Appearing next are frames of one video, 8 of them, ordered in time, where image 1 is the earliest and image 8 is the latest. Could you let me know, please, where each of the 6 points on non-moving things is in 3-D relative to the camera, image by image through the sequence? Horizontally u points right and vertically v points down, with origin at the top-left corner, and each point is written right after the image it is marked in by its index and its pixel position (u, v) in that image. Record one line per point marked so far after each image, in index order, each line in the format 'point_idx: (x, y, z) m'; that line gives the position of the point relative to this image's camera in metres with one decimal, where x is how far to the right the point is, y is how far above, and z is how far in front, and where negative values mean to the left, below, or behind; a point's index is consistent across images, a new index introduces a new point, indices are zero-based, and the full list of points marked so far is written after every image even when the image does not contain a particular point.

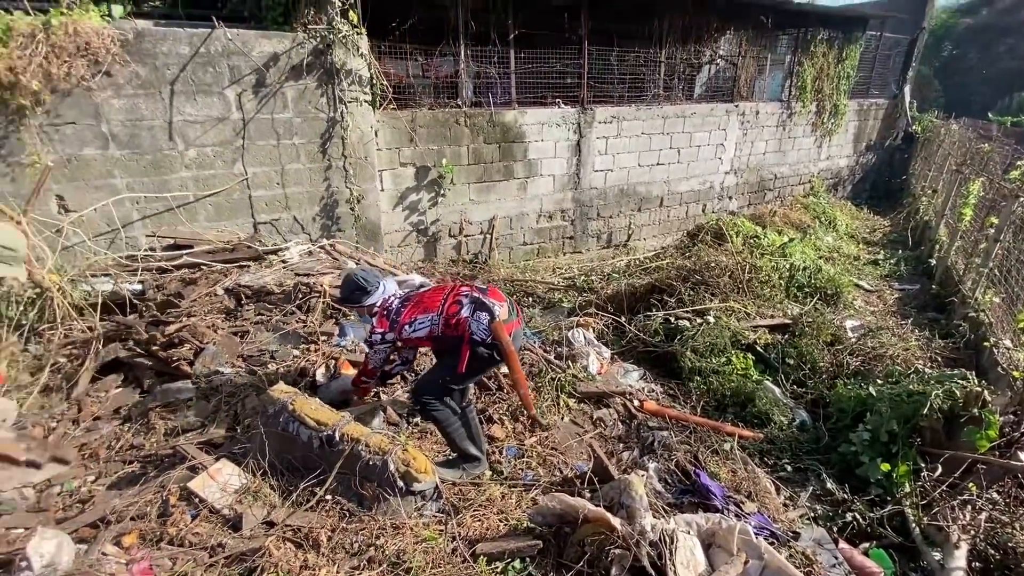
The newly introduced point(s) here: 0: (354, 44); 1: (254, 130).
0: (-1.8, +2.8, +5.6) m
1: (-2.8, +1.7, +5.3) m
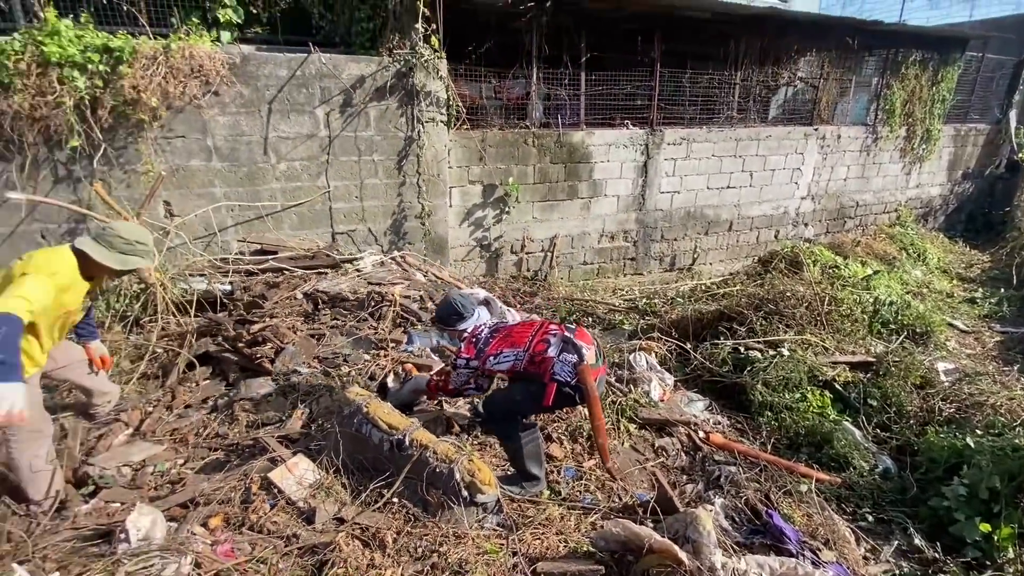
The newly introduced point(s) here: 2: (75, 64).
0: (-0.9, +2.7, +5.9) m
1: (-2.0, +1.7, +5.7) m
2: (-4.0, +2.1, +4.4) m
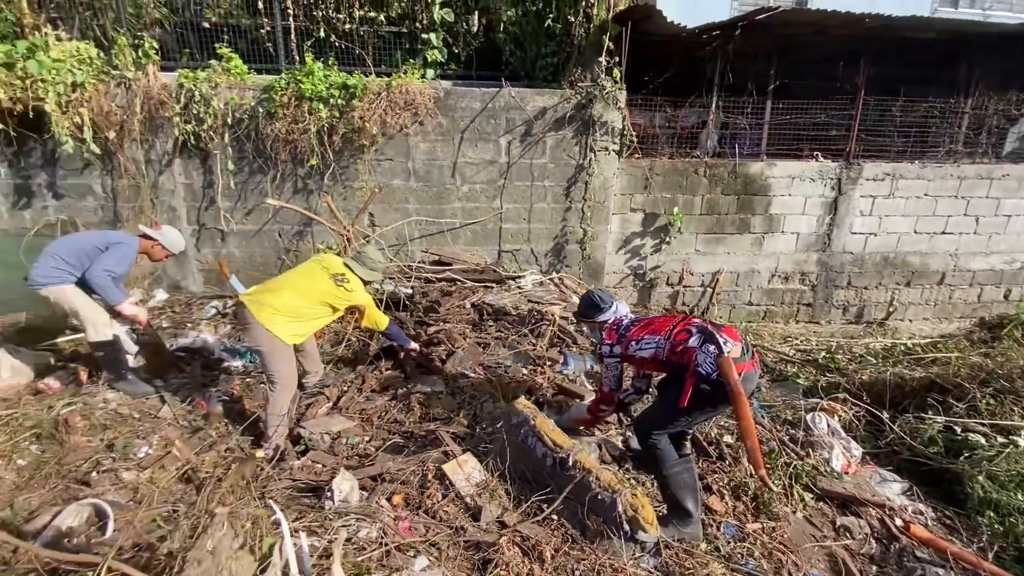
0: (+1.3, +2.4, +6.0) m
1: (0.0, +1.5, +6.1) m
2: (-2.2, +2.1, +5.5) m
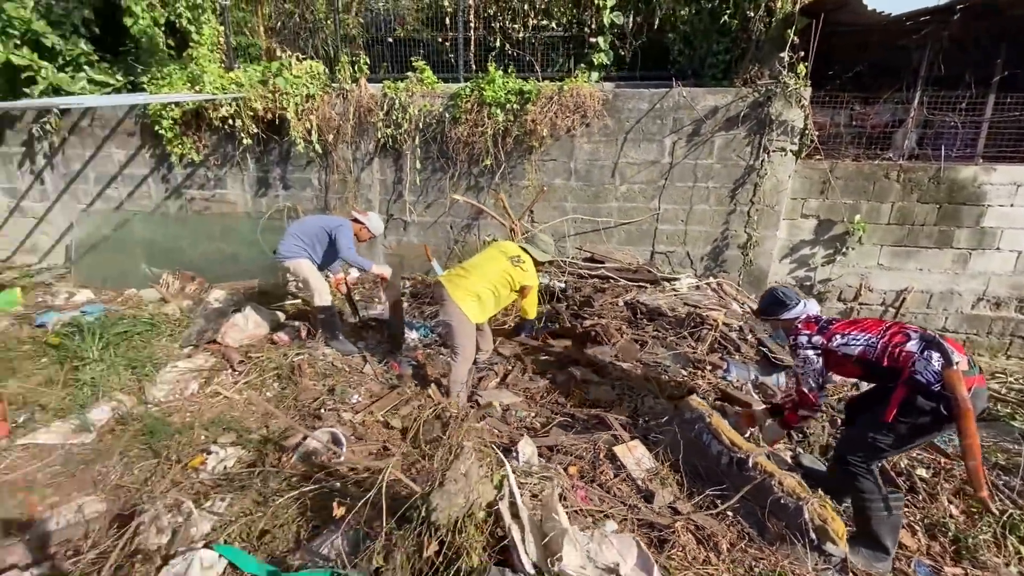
0: (+3.3, +2.2, +5.6) m
1: (+2.1, +1.4, +6.1) m
2: (-0.2, +2.3, +6.0) m
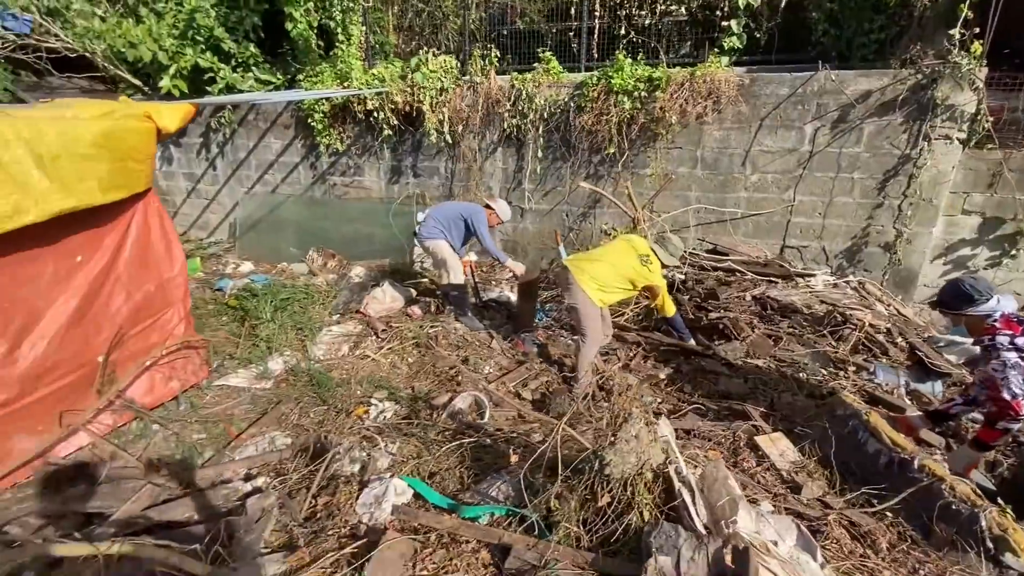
0: (+4.7, +2.2, +5.0) m
1: (+3.6, +1.5, +5.7) m
2: (+1.4, +2.4, +6.0) m
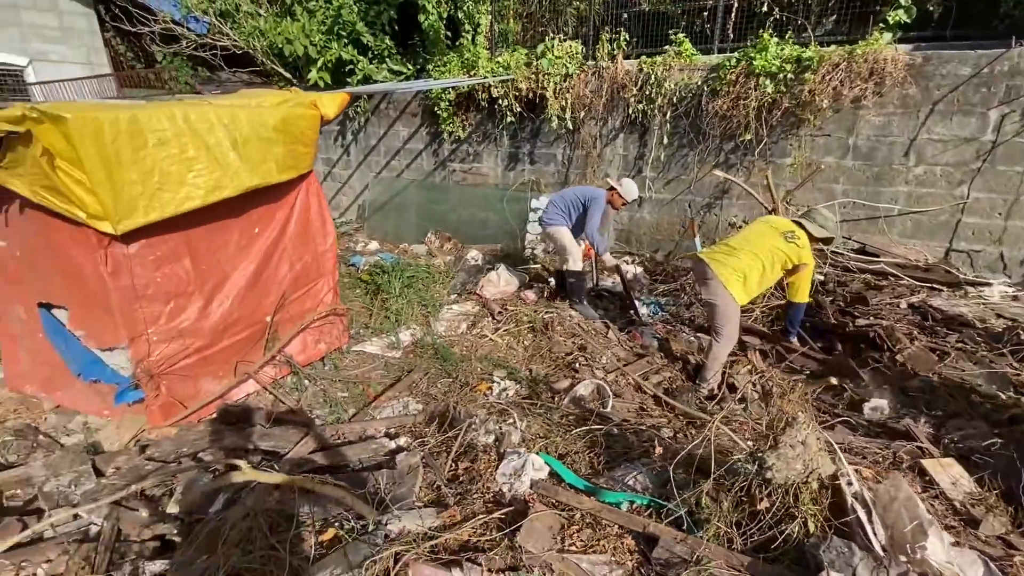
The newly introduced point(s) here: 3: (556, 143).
0: (+6.0, +2.0, +4.0) m
1: (+4.9, +1.3, +4.8) m
2: (+2.9, +2.4, +5.5) m
3: (+0.7, +2.2, +7.3) m
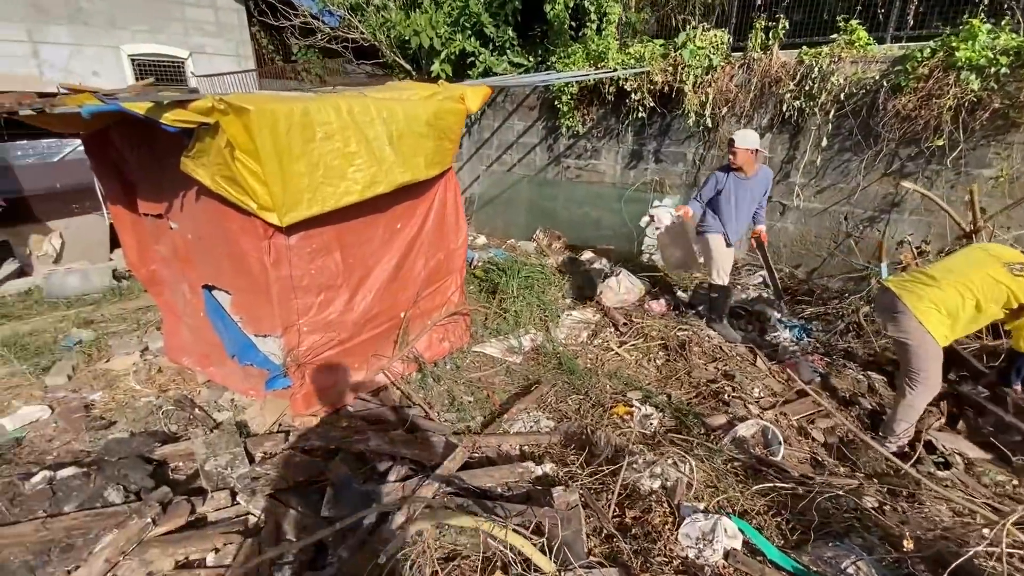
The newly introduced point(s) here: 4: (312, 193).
0: (+7.1, +1.4, +2.6) m
1: (+6.2, +0.9, +3.7) m
2: (+4.4, +2.1, +4.6) m
3: (+2.5, +2.0, +6.8) m
4: (-1.3, +0.6, +3.0) m
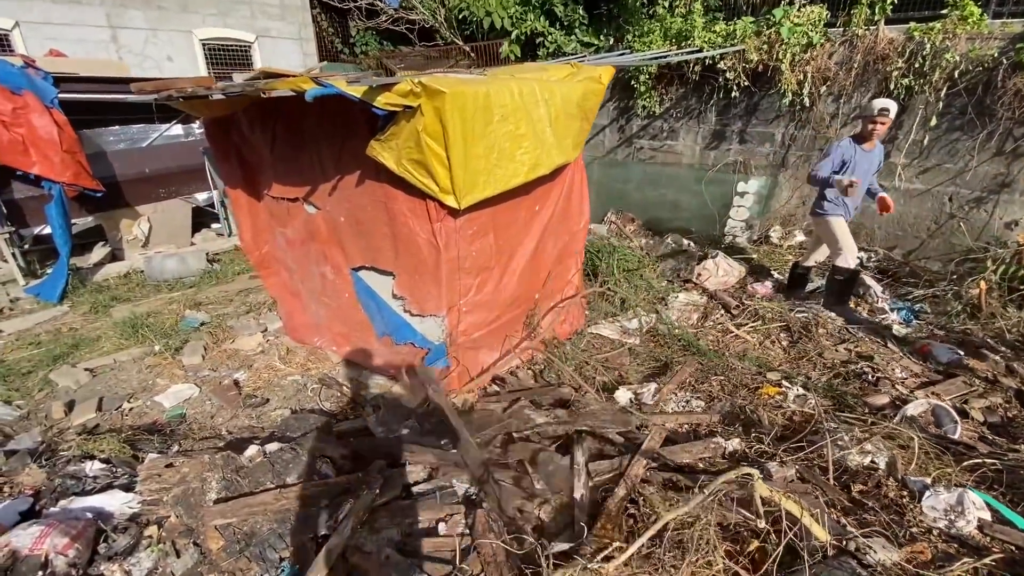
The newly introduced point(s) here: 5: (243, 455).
0: (+8.2, +1.5, +2.4) m
1: (+7.3, +1.0, +3.5) m
2: (+5.5, +2.3, +4.5) m
3: (+3.6, +2.3, +6.7) m
4: (-0.2, +0.7, +3.1) m
5: (-1.5, -0.9, +2.8) m
